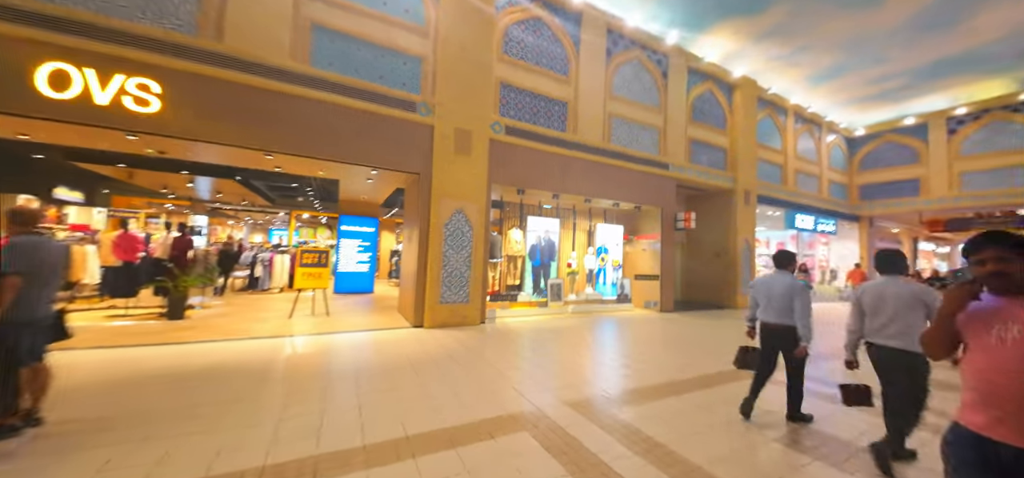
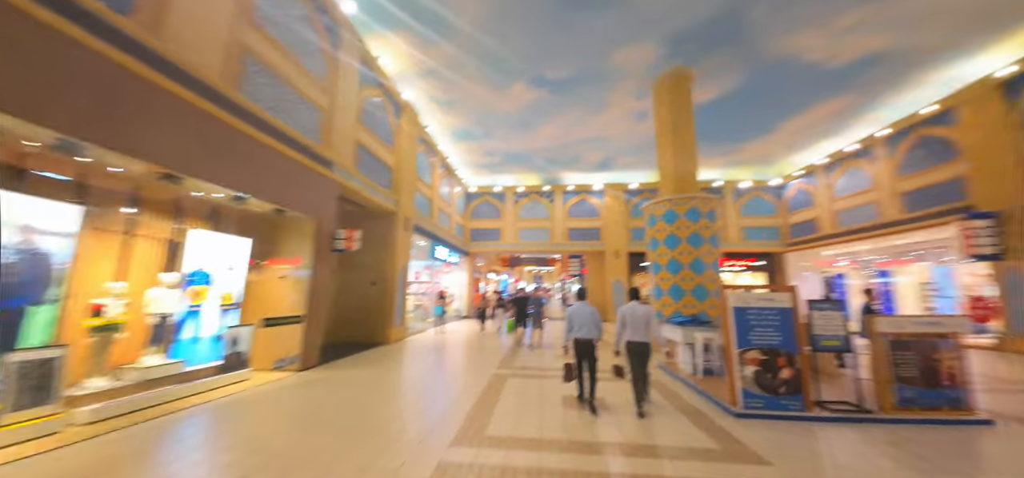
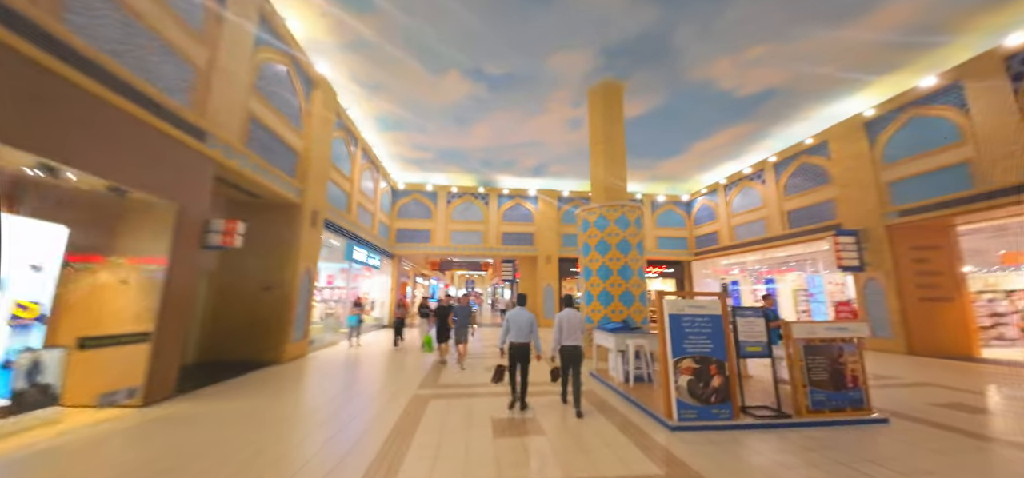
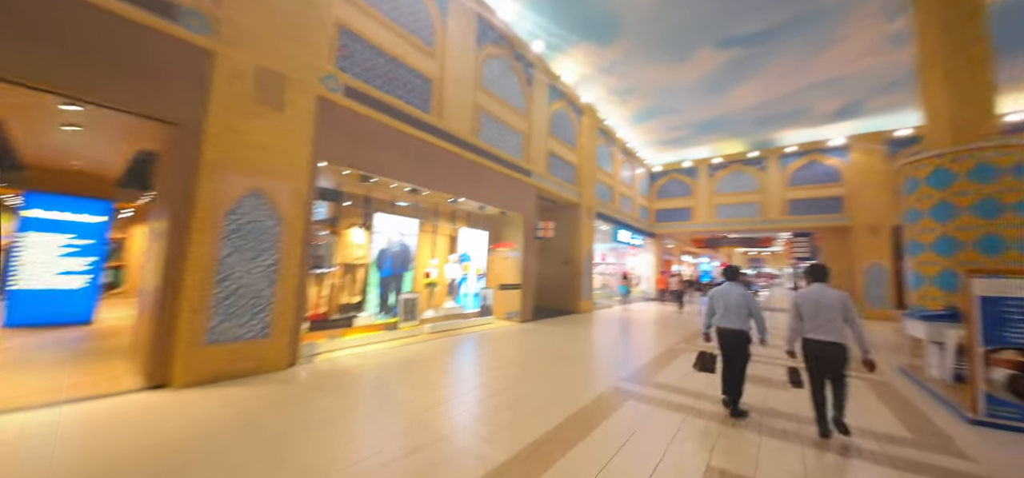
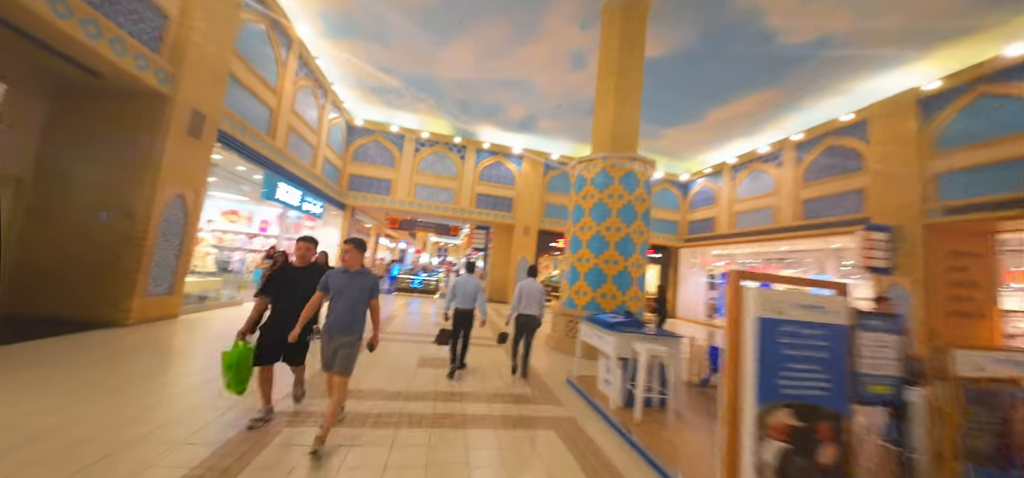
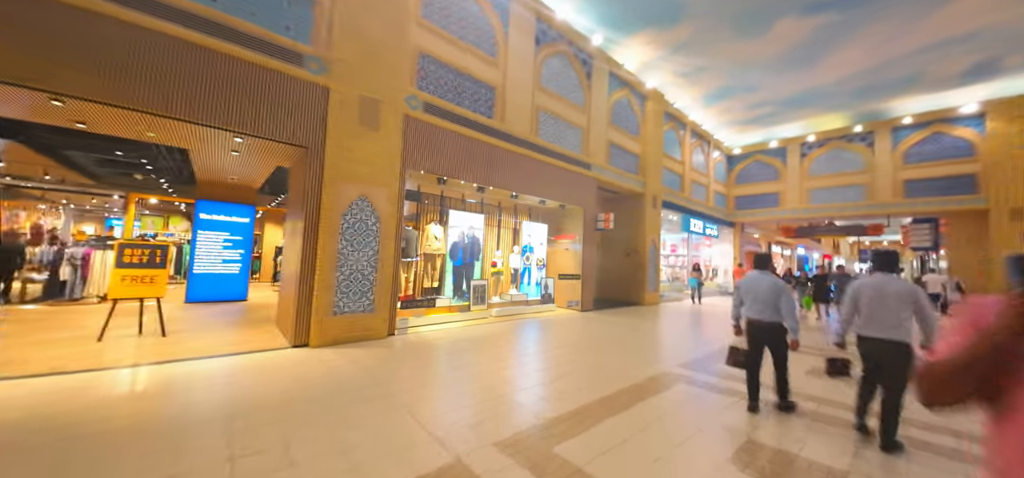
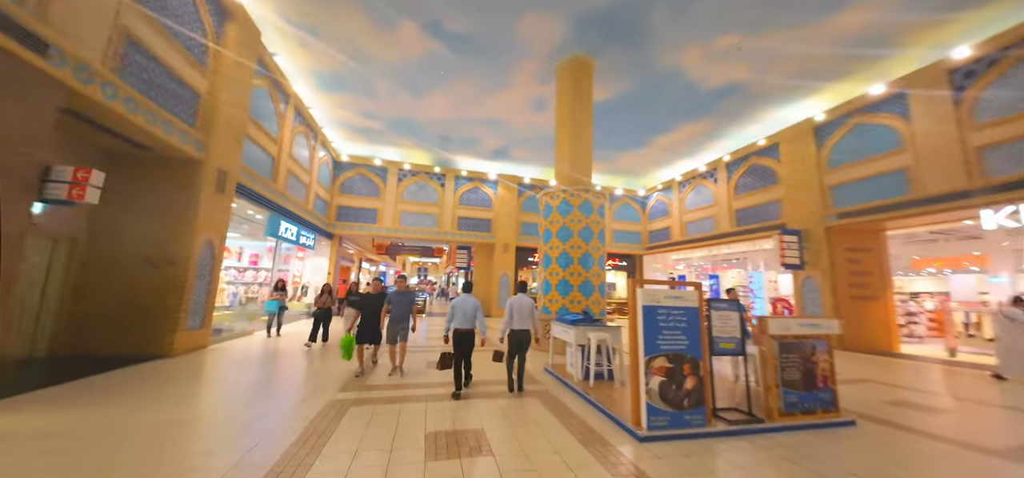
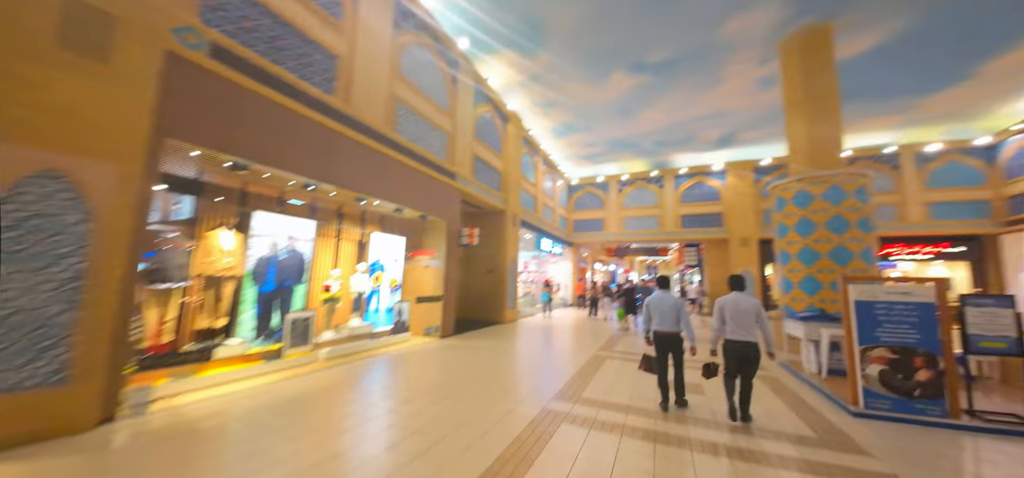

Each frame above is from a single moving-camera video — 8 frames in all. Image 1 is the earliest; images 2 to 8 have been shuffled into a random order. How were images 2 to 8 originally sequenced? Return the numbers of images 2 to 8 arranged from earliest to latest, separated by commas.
6, 4, 8, 2, 3, 7, 5
